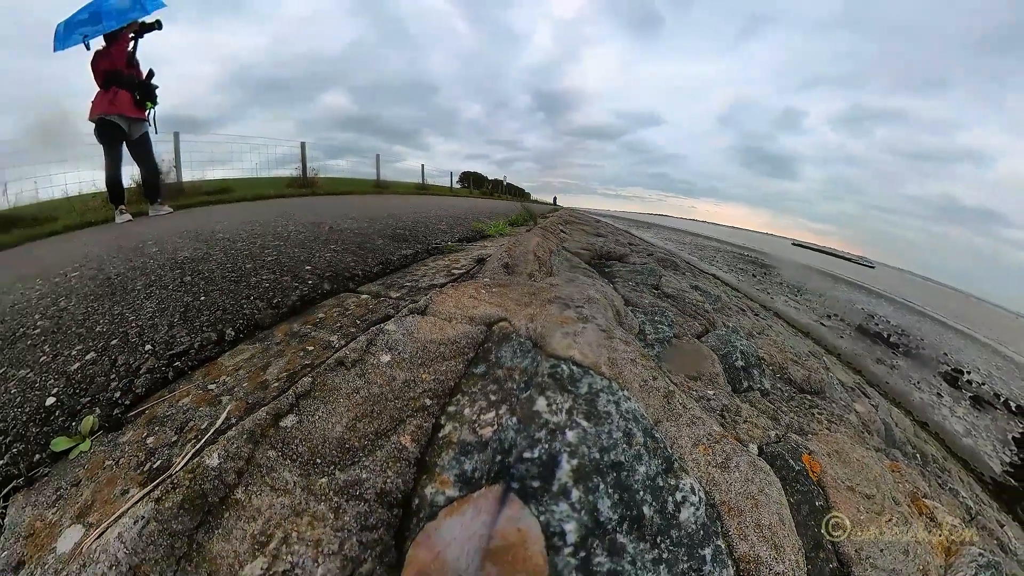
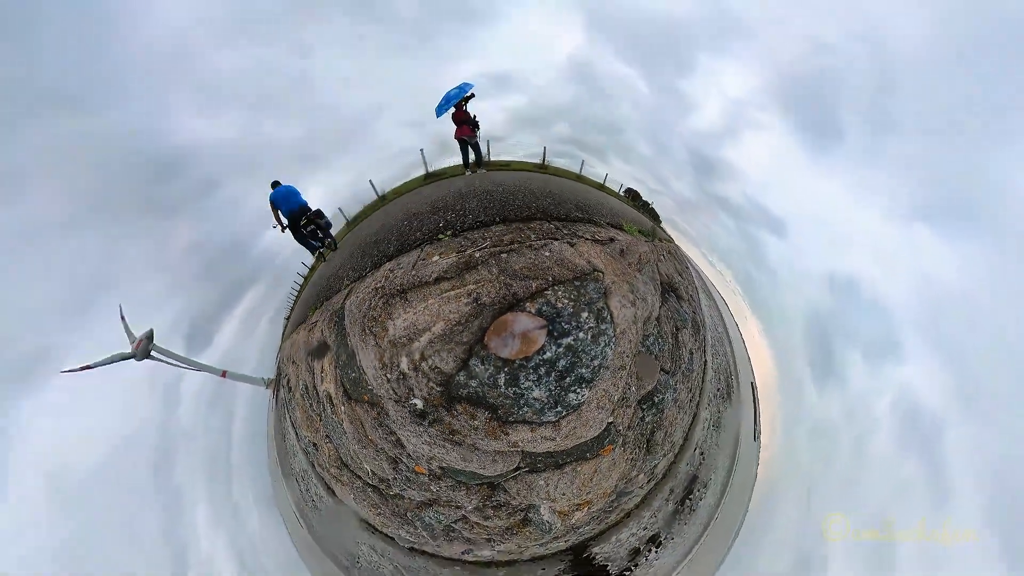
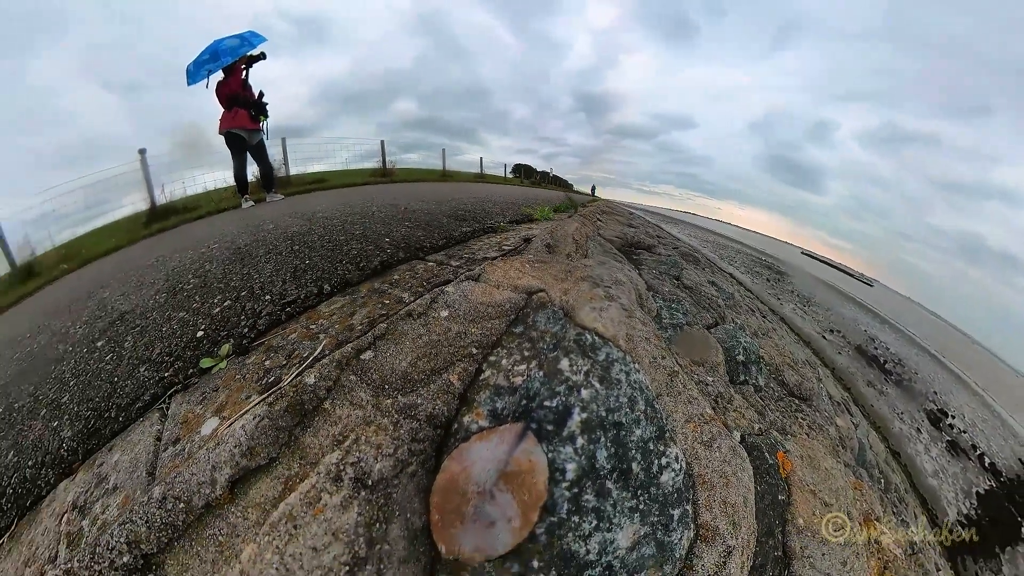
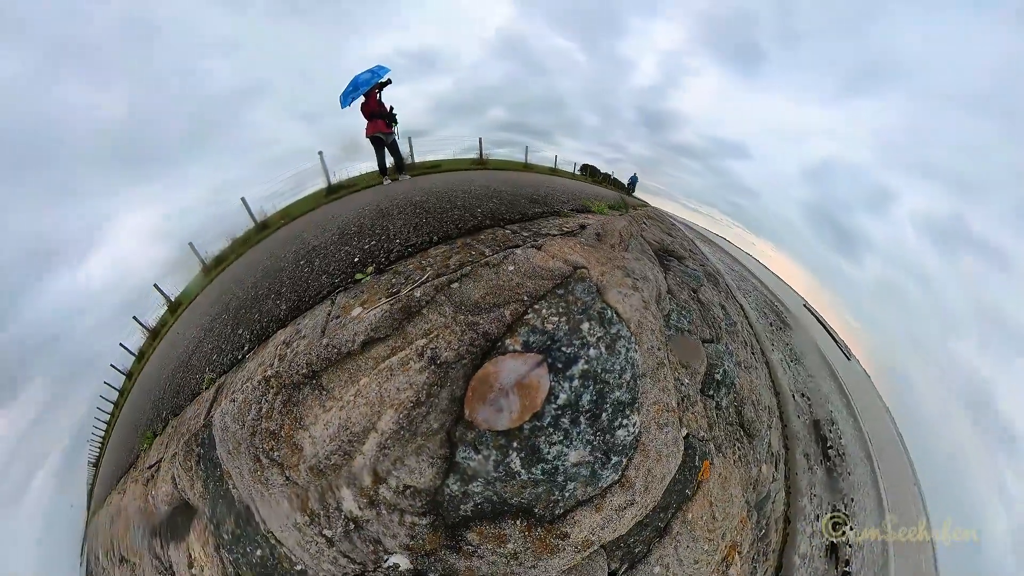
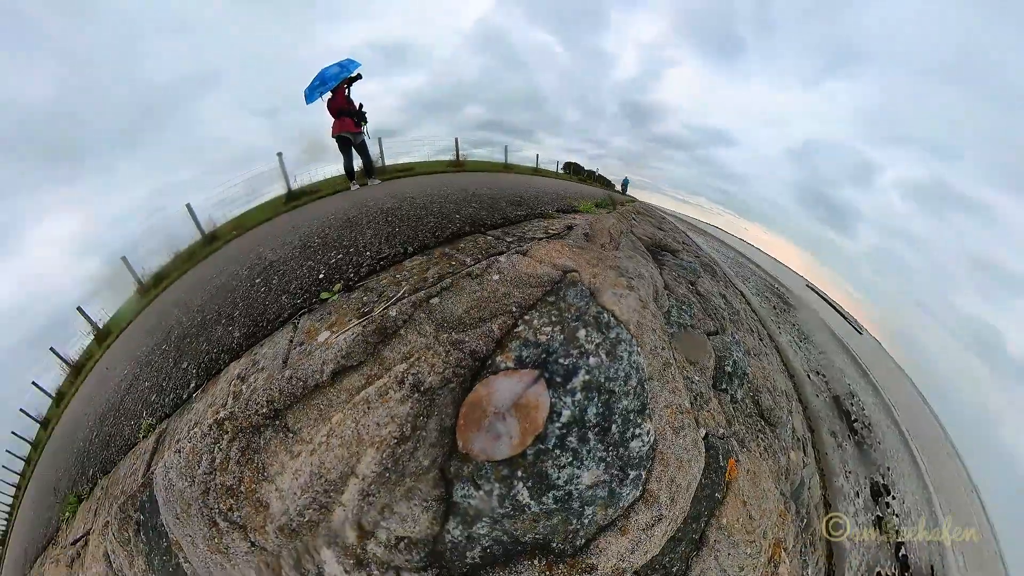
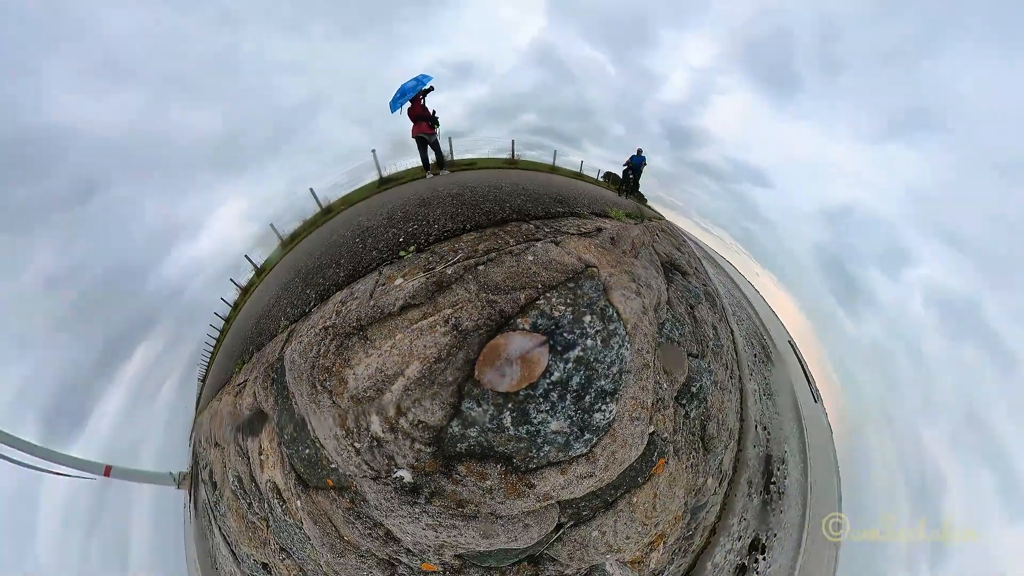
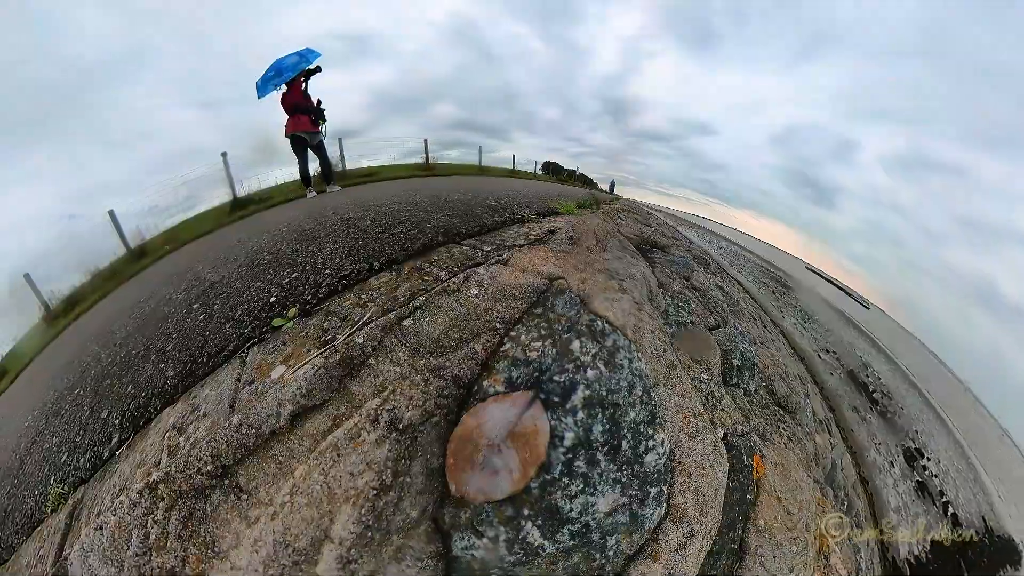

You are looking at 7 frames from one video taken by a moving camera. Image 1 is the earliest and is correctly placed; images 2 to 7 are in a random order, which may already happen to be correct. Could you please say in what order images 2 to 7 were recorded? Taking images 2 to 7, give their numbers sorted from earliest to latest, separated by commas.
3, 7, 5, 4, 6, 2
